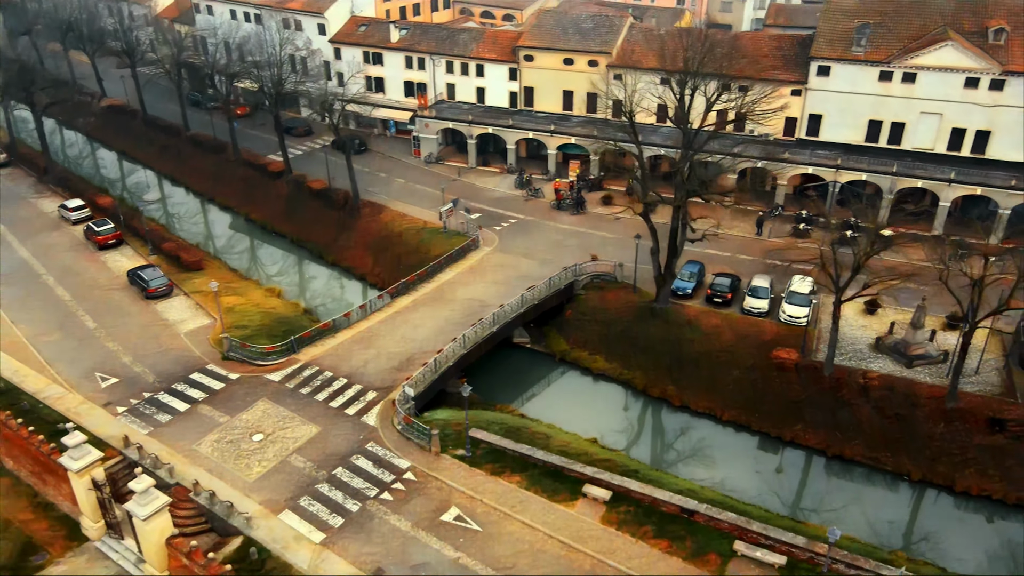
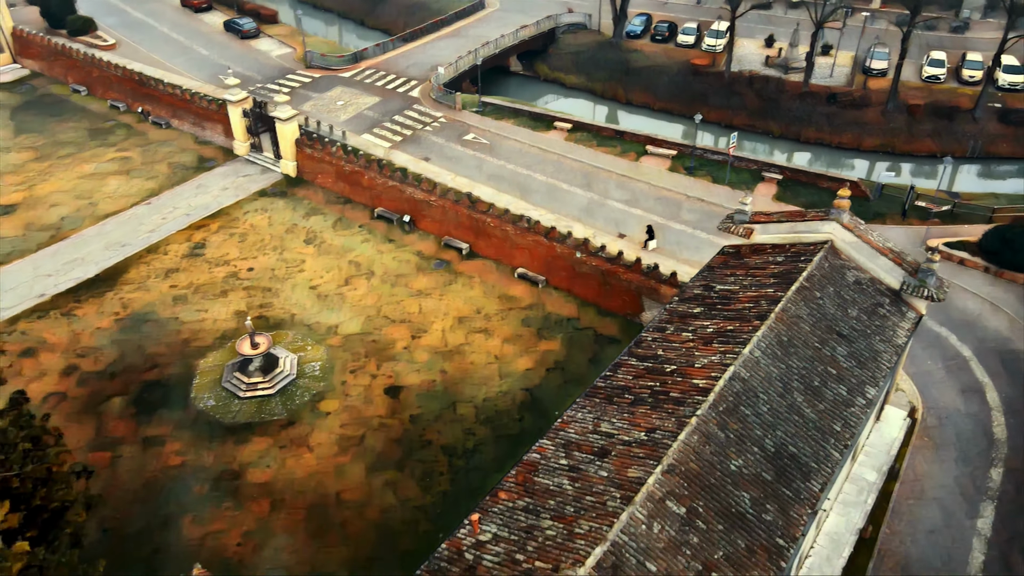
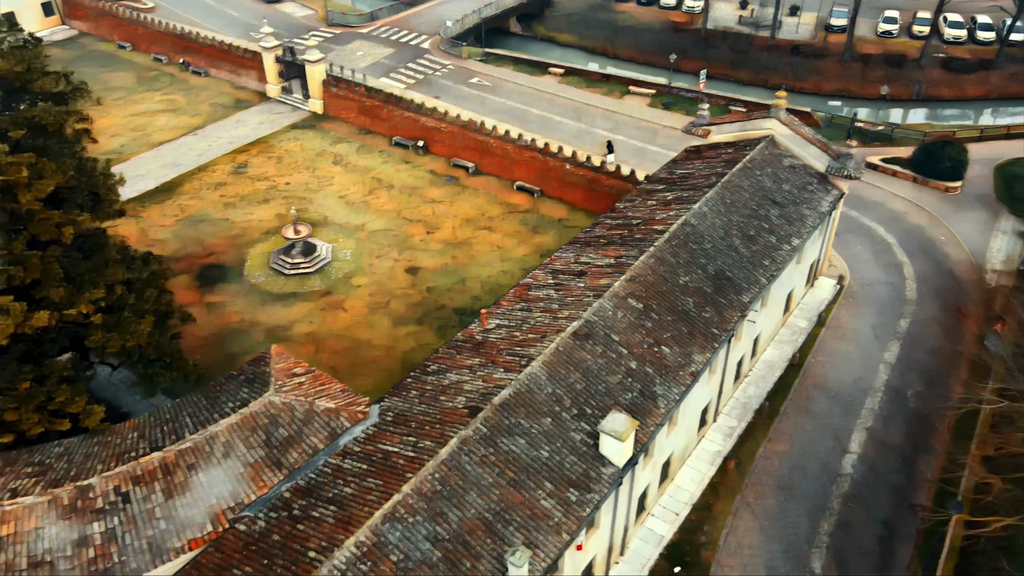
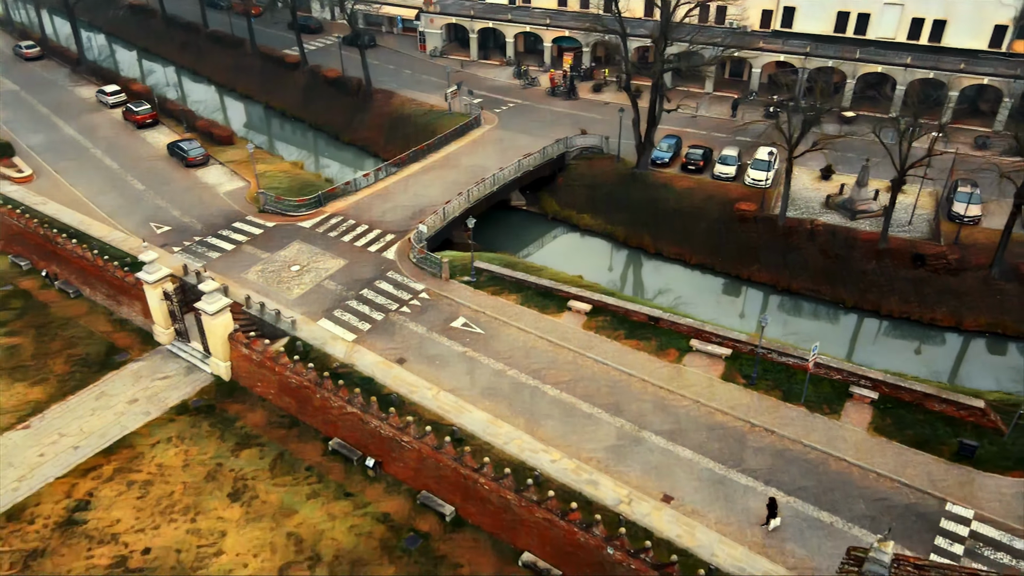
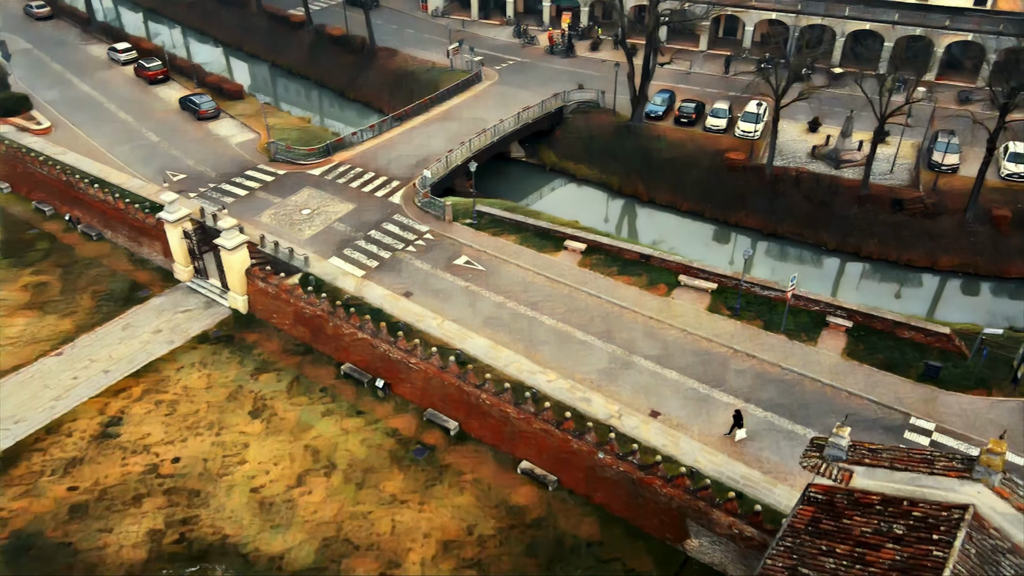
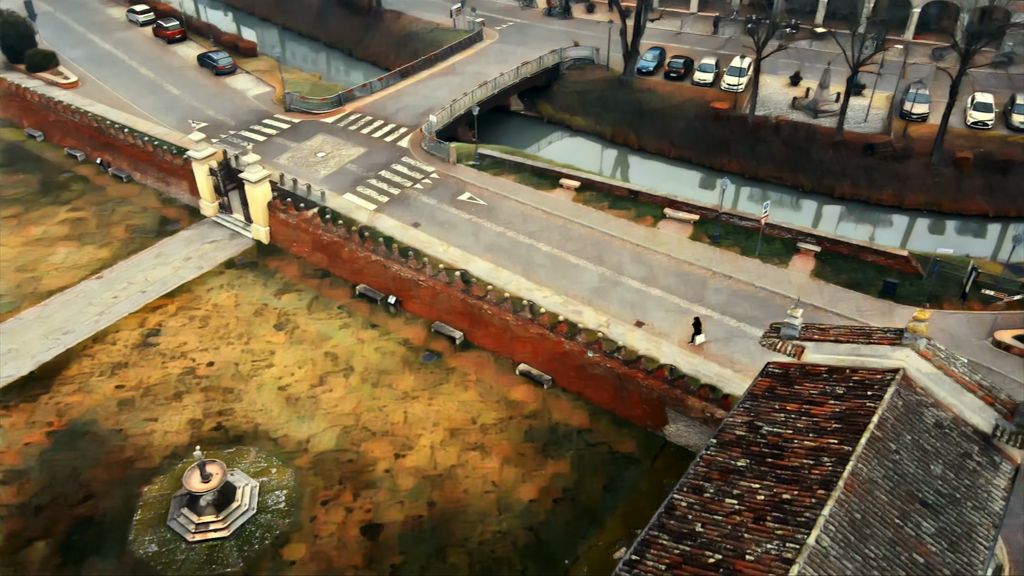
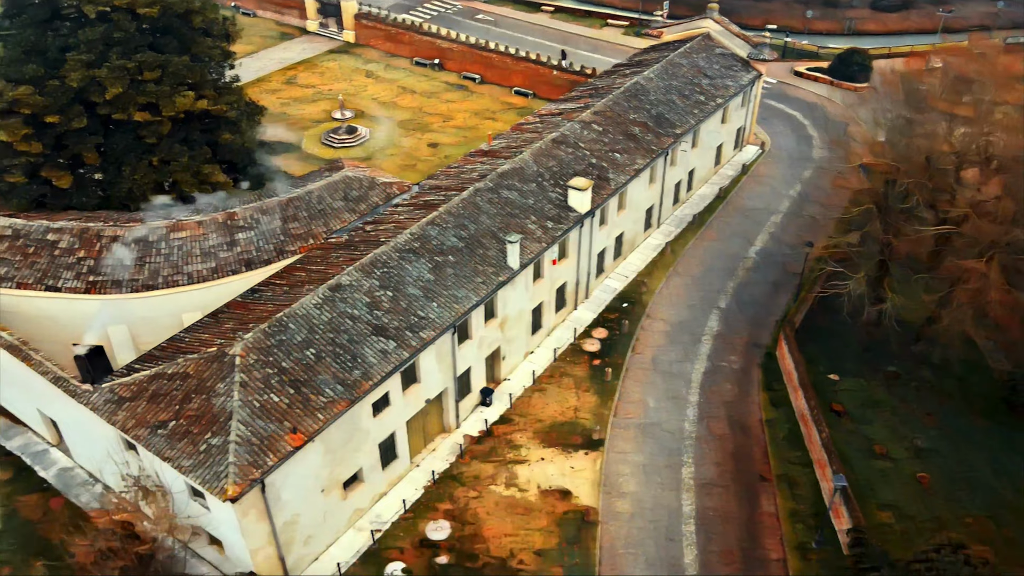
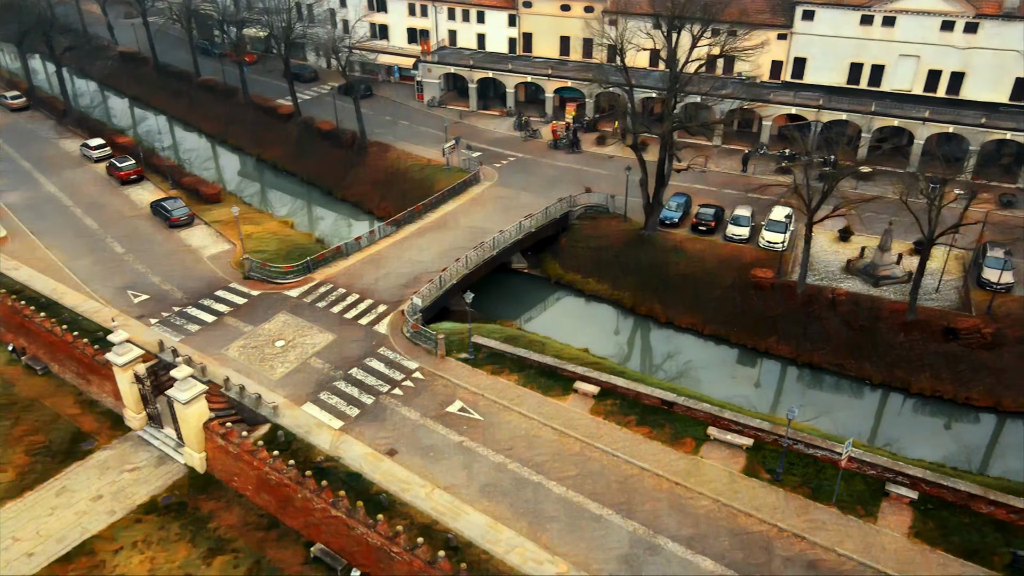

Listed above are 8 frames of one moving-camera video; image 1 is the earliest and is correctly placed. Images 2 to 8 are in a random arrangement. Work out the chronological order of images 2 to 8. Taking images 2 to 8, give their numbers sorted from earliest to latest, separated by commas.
8, 4, 5, 6, 2, 3, 7
